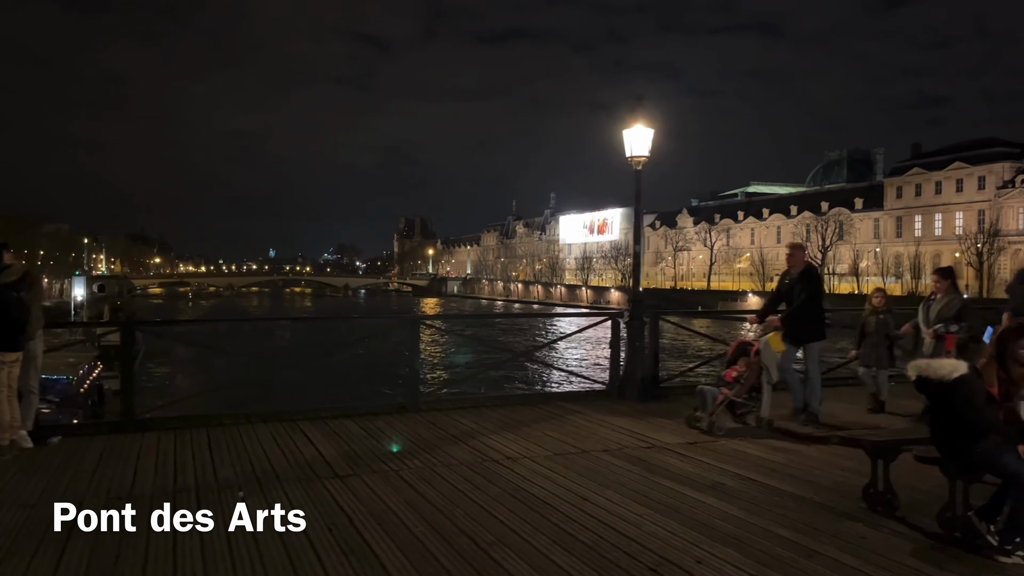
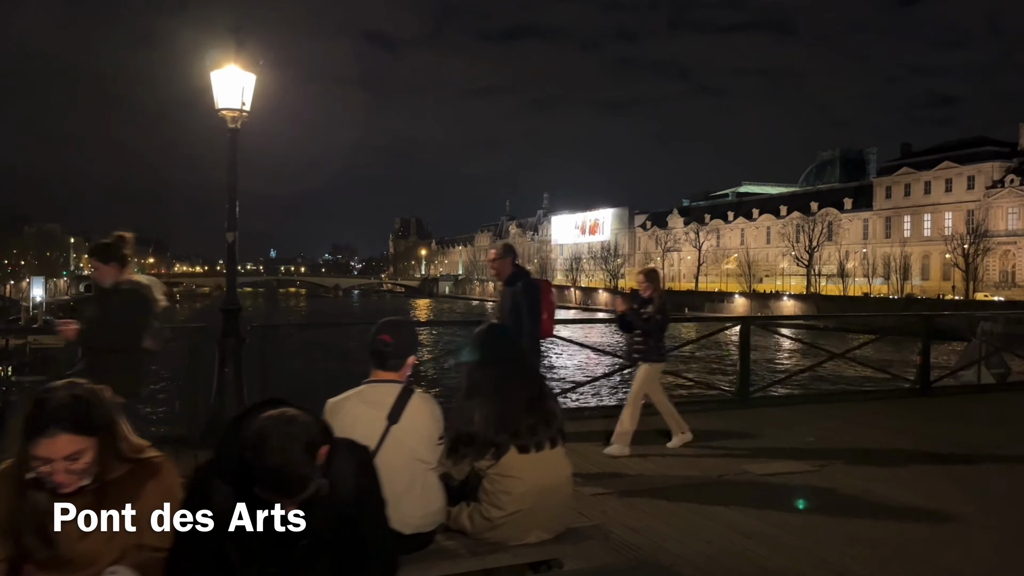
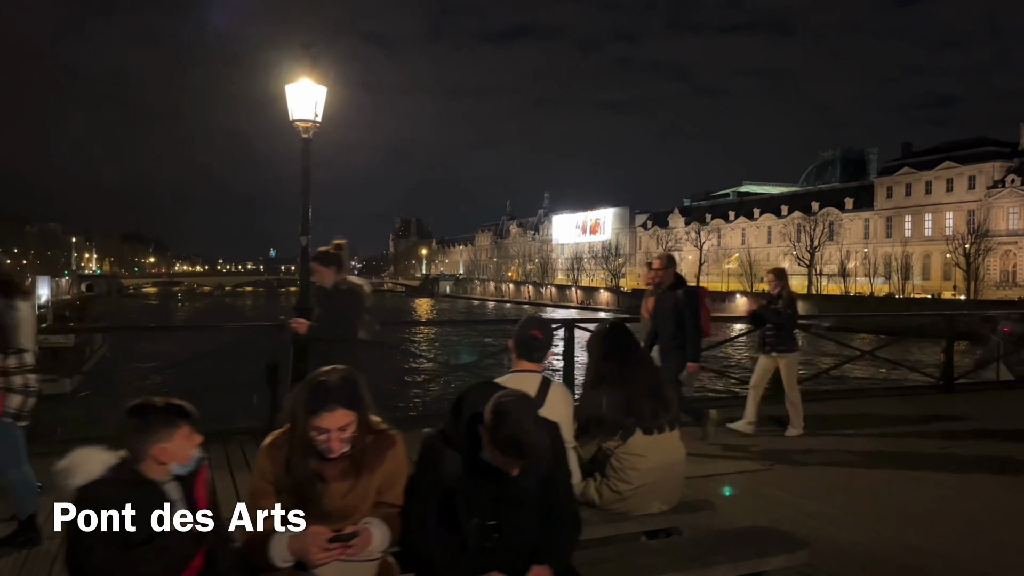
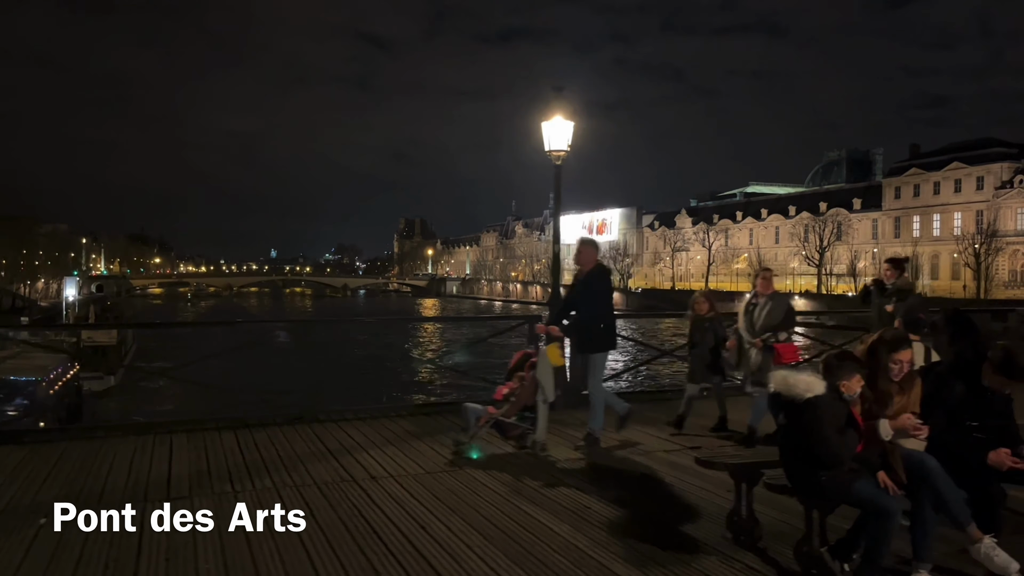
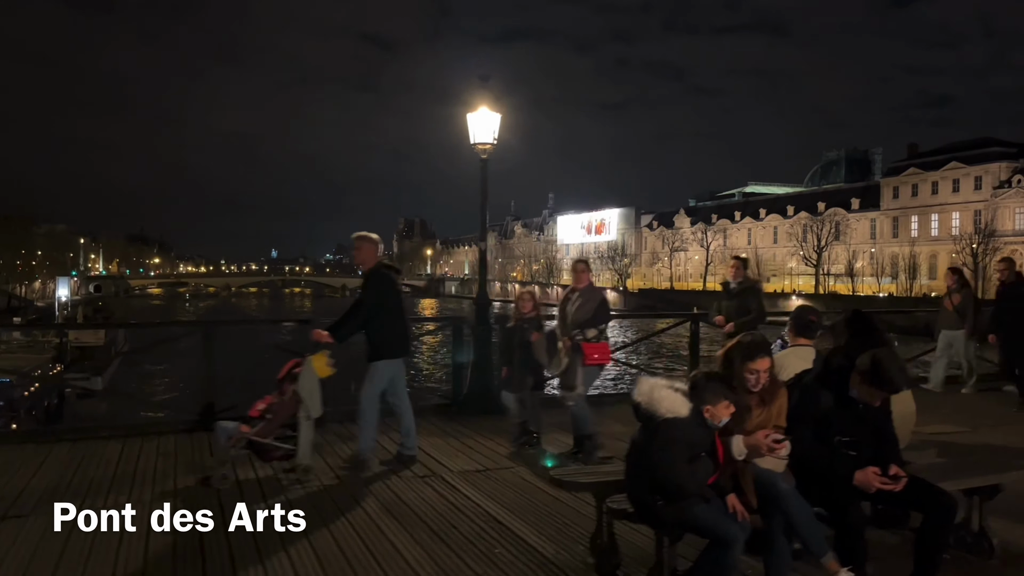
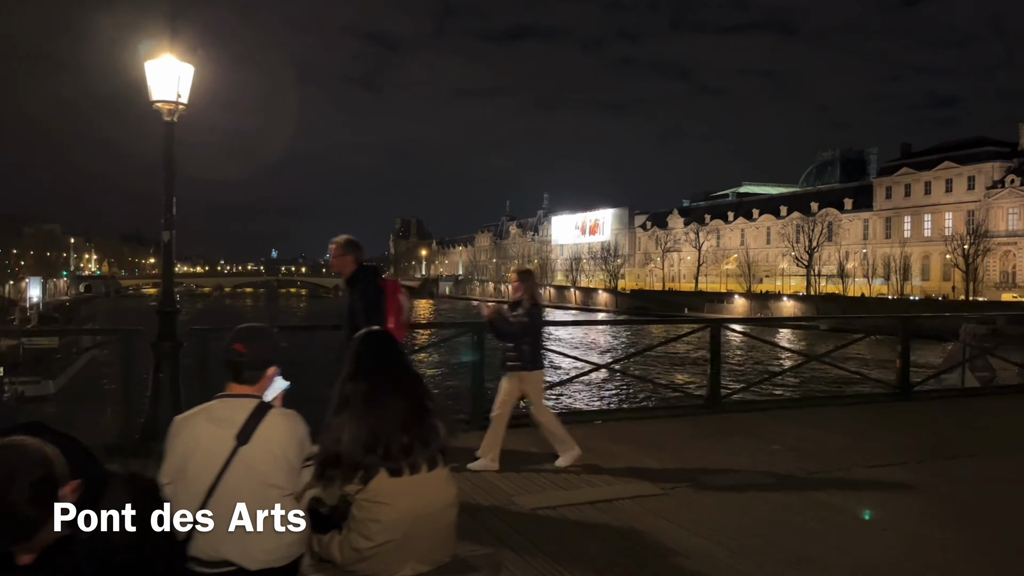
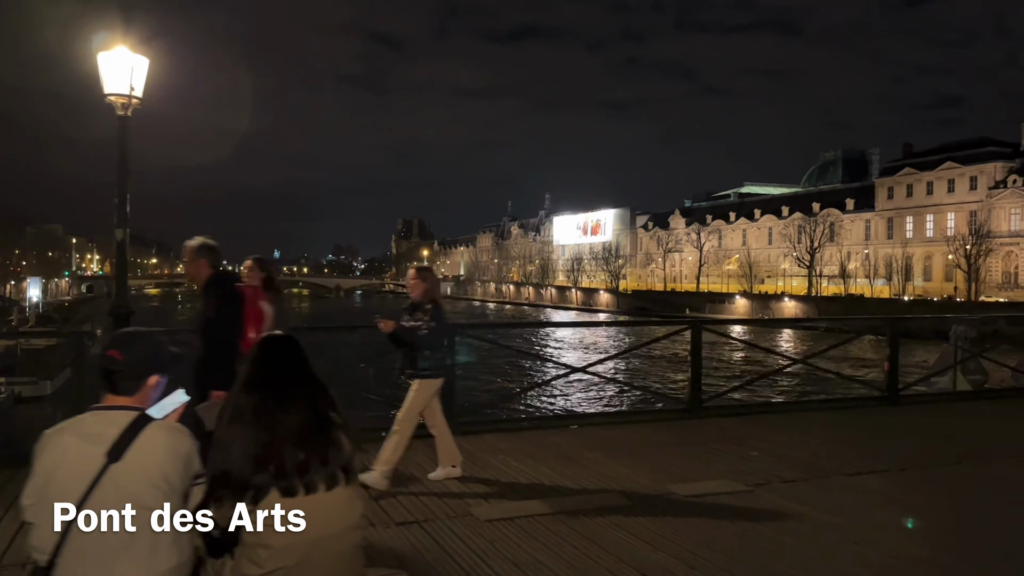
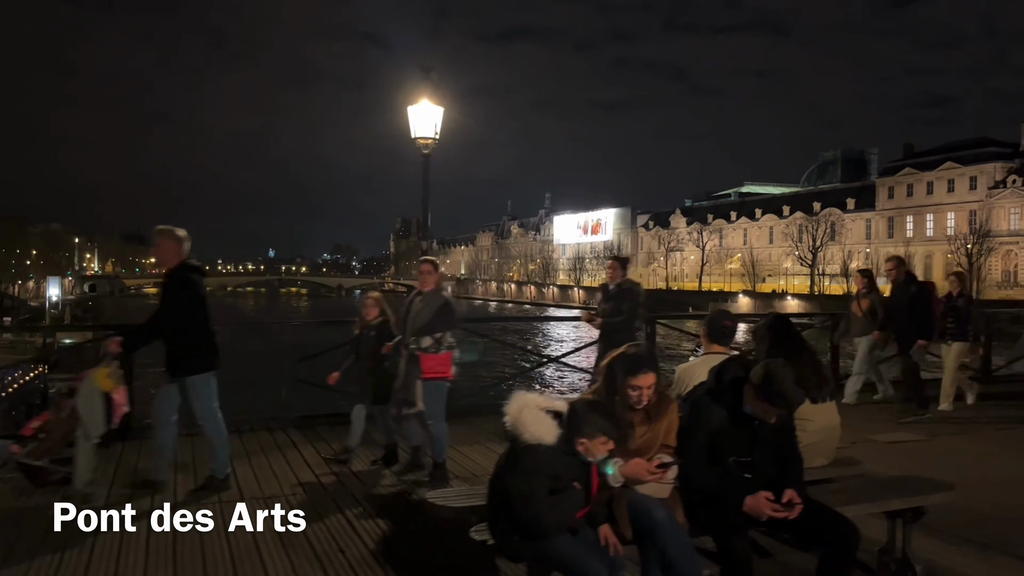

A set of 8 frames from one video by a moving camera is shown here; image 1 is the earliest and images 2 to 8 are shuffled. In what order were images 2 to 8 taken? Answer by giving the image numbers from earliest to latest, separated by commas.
4, 5, 8, 3, 2, 6, 7
